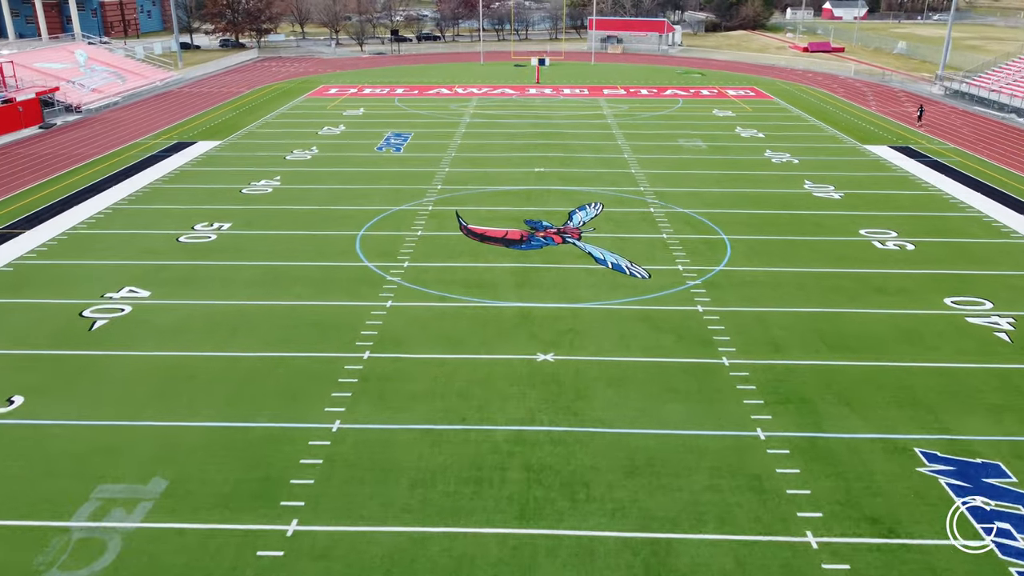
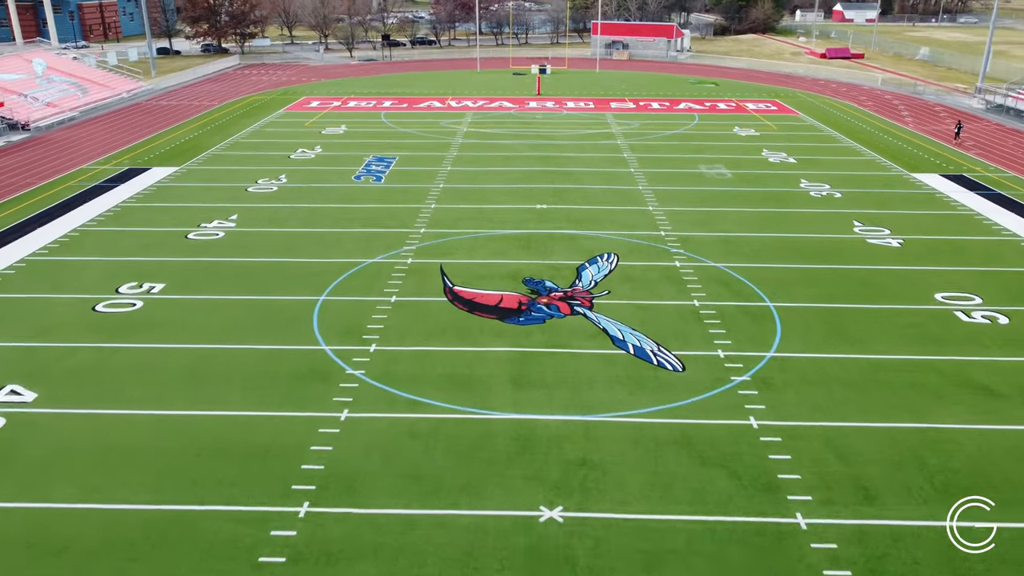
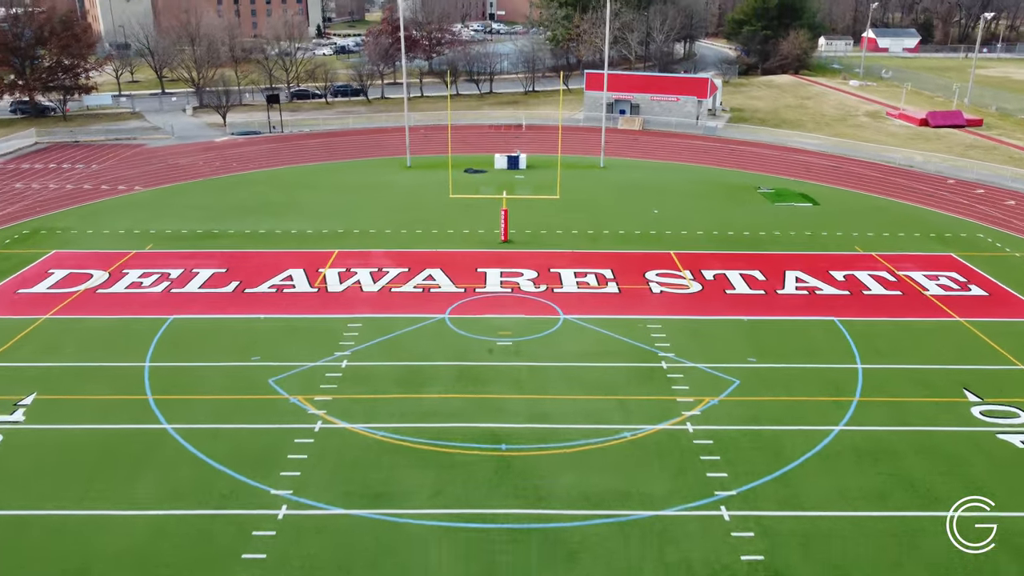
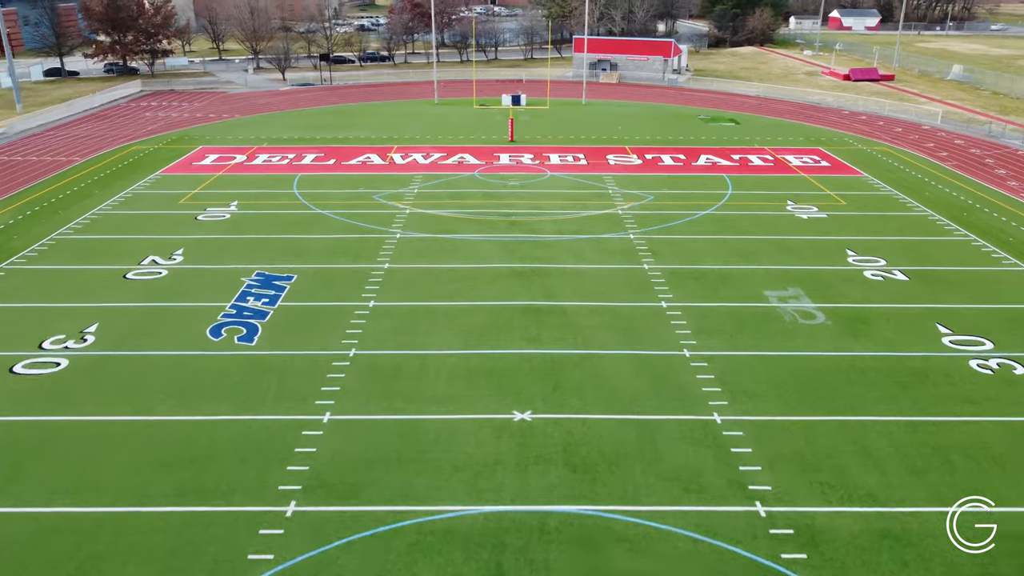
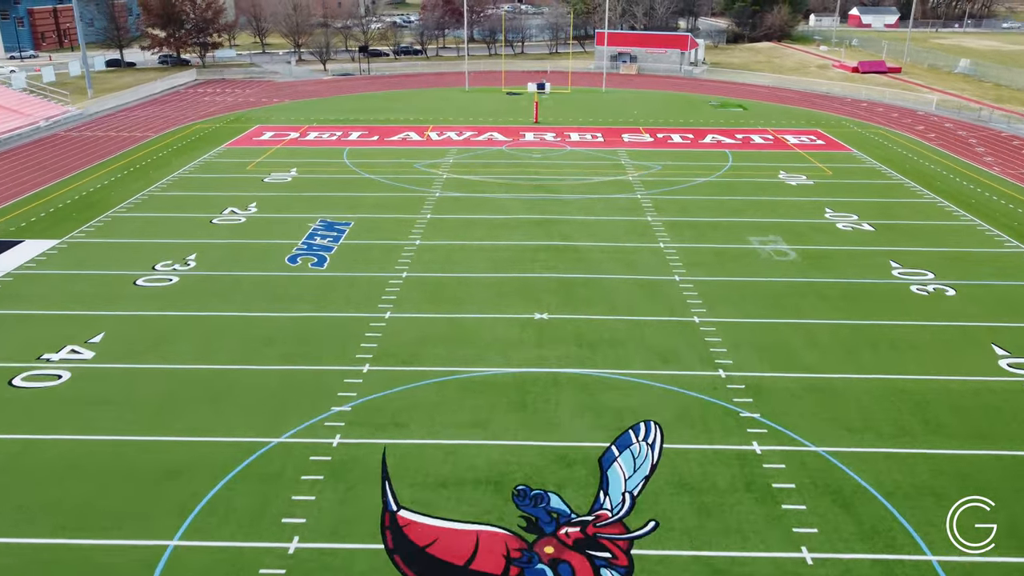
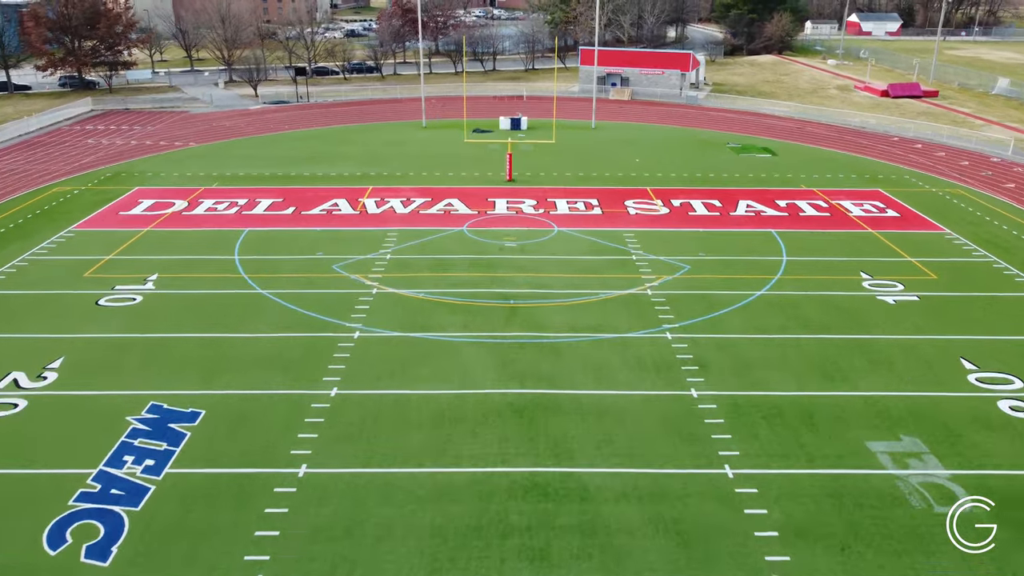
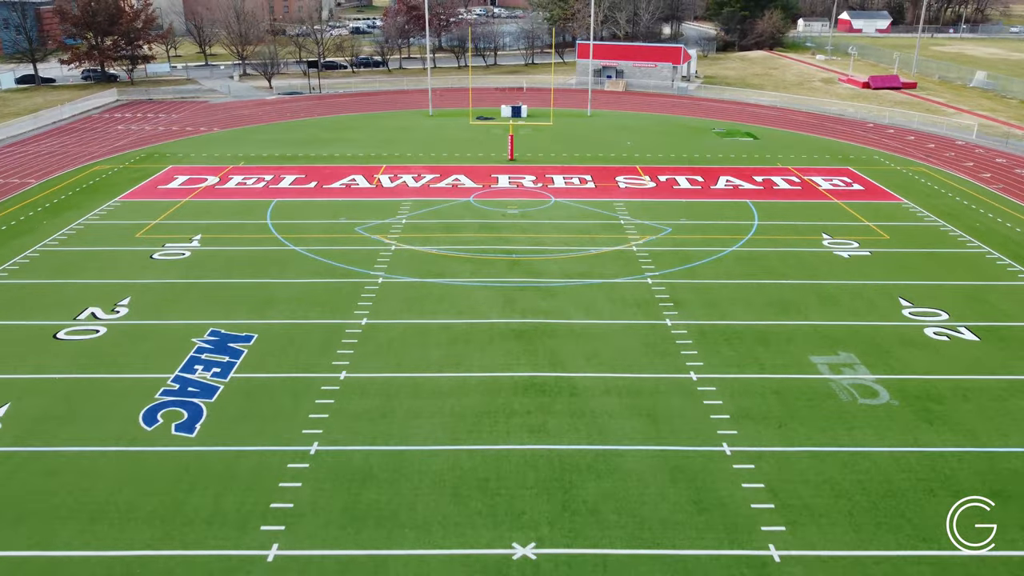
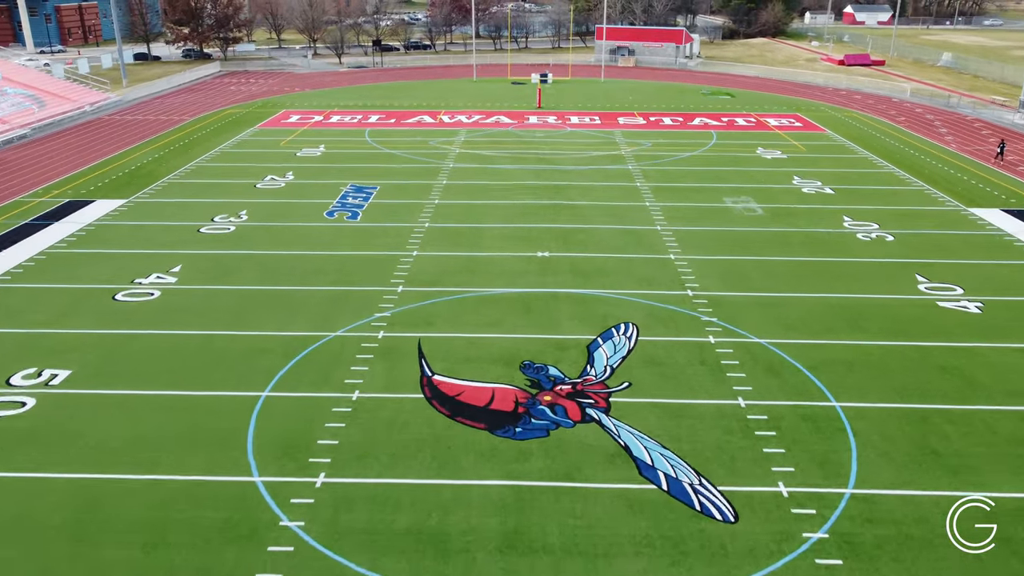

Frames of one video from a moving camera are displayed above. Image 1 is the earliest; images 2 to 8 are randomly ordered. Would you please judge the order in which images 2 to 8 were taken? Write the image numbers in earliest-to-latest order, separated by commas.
2, 8, 5, 4, 7, 6, 3
